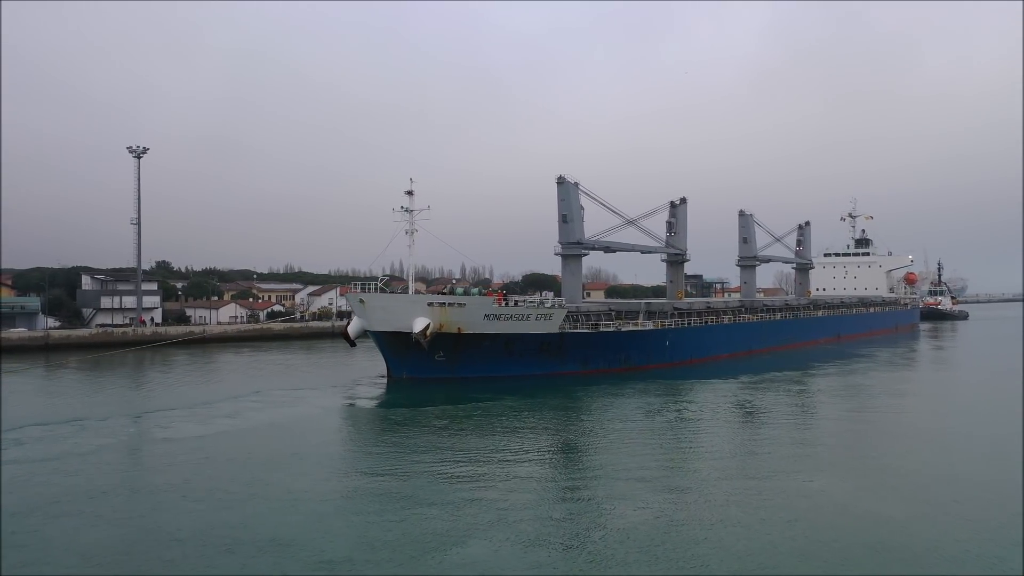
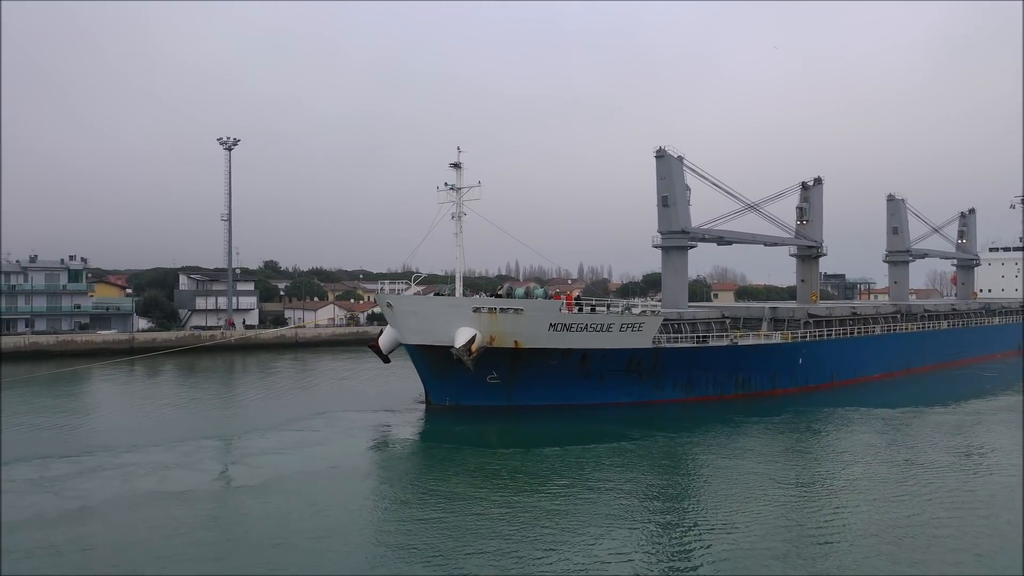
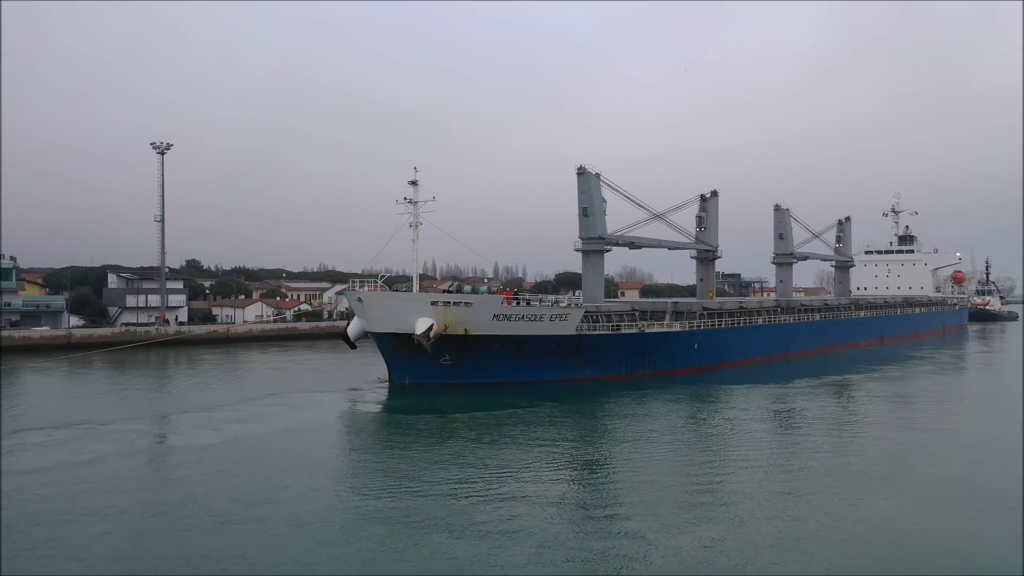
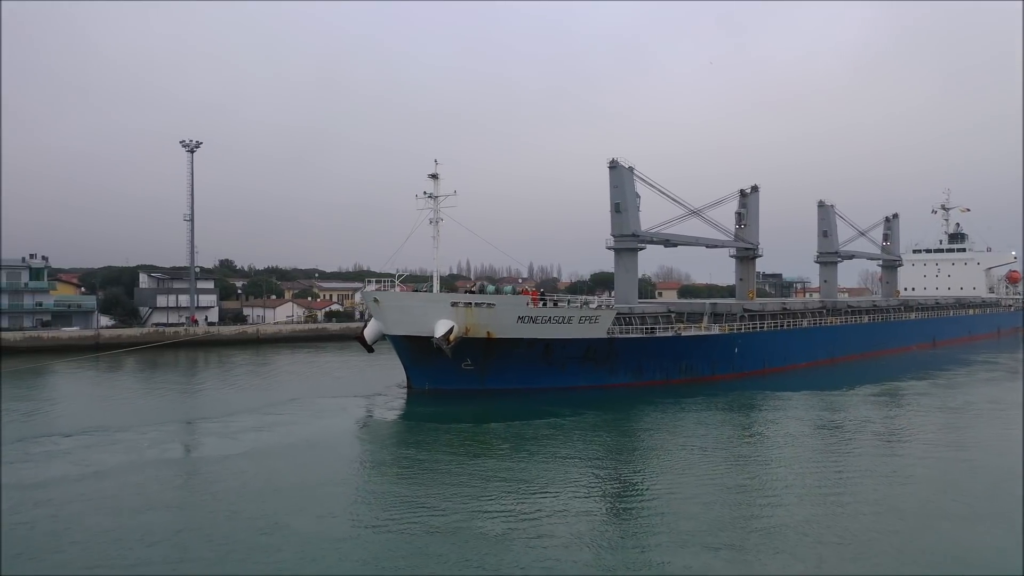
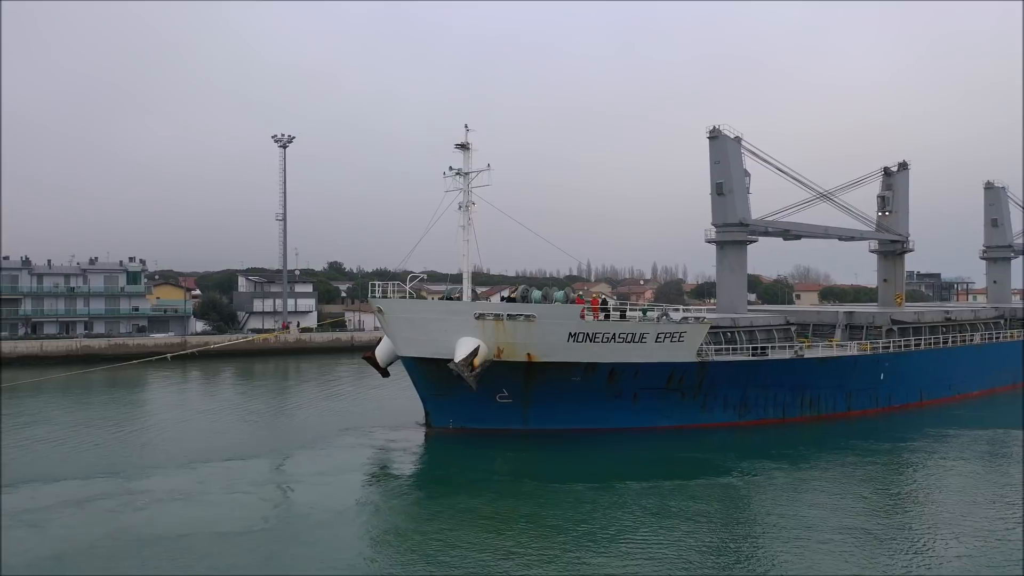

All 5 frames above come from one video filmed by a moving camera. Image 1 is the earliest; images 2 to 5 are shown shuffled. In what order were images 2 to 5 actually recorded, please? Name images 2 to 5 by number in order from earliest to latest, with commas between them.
3, 4, 2, 5
